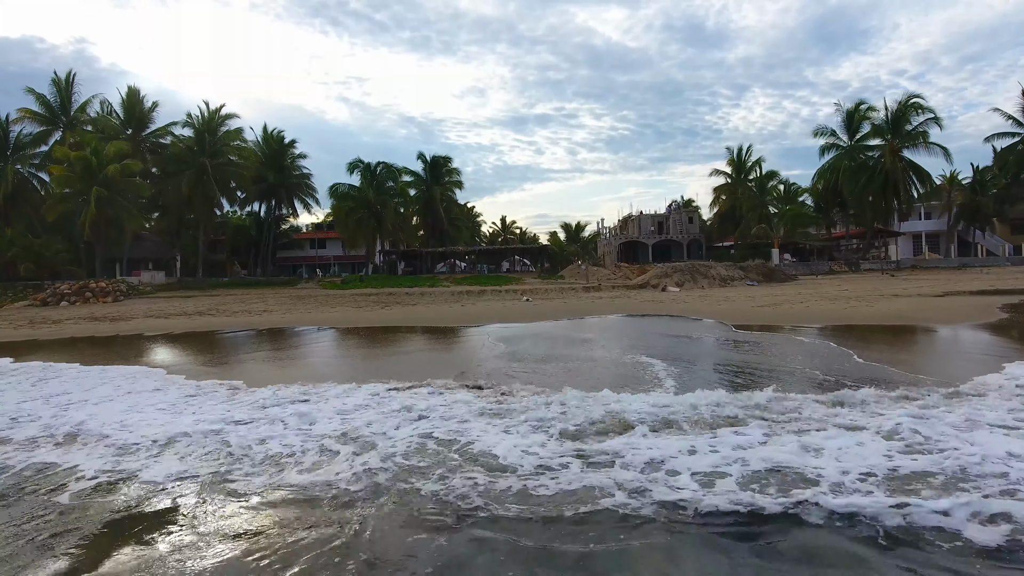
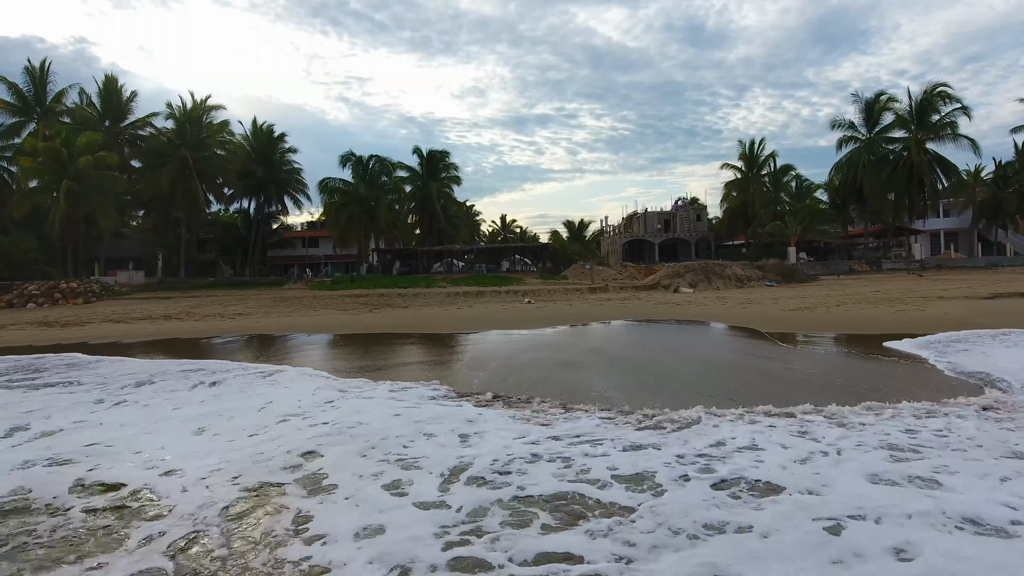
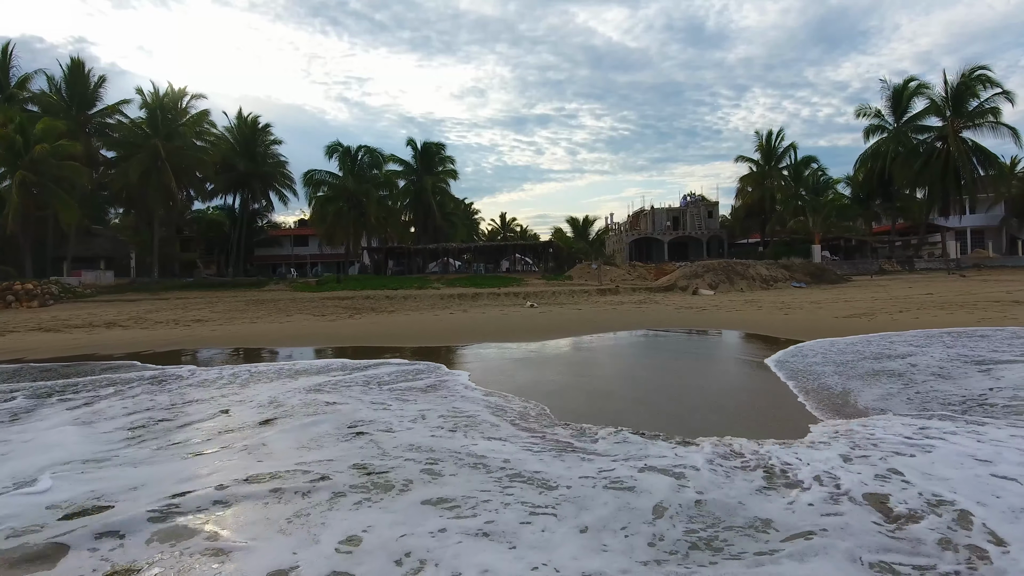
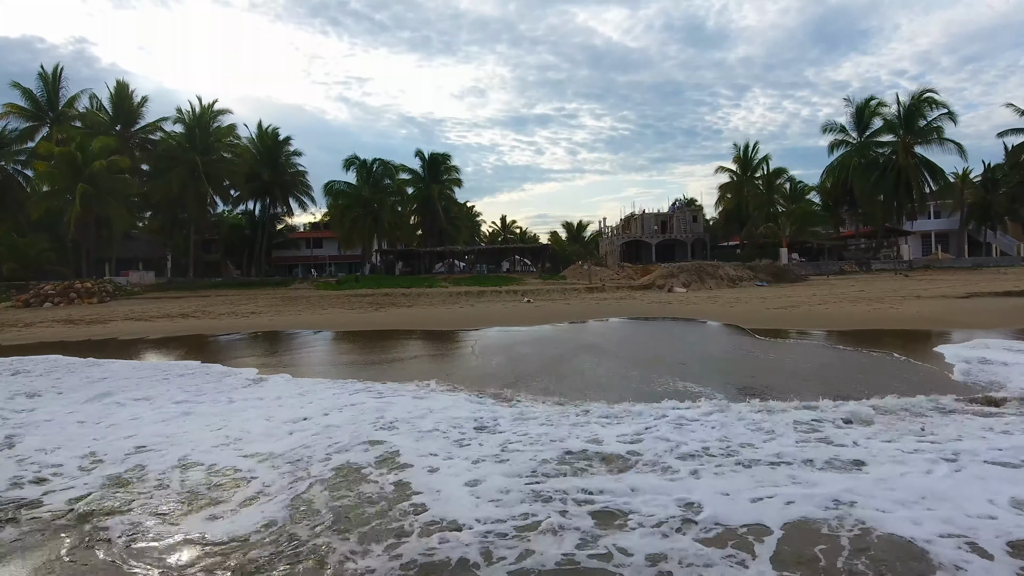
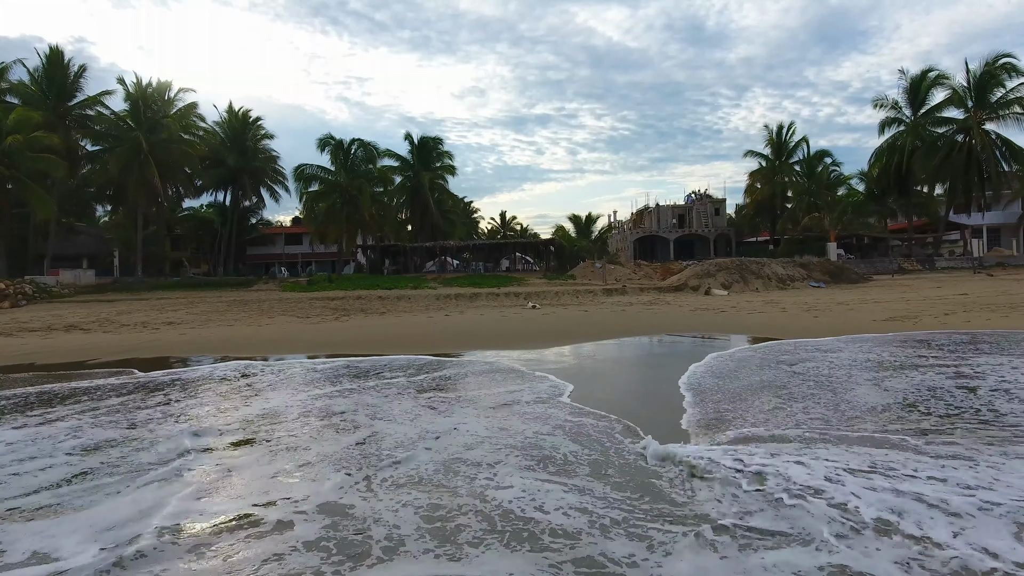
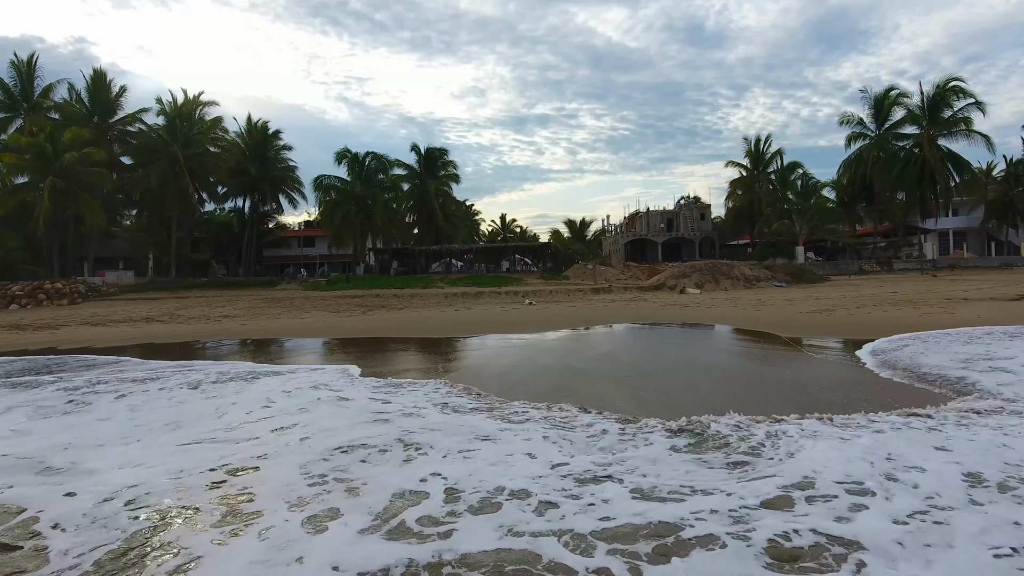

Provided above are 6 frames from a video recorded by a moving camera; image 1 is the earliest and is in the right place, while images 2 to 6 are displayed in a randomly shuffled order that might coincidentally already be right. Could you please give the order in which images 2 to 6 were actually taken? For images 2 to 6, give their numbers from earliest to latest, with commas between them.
4, 2, 6, 3, 5
